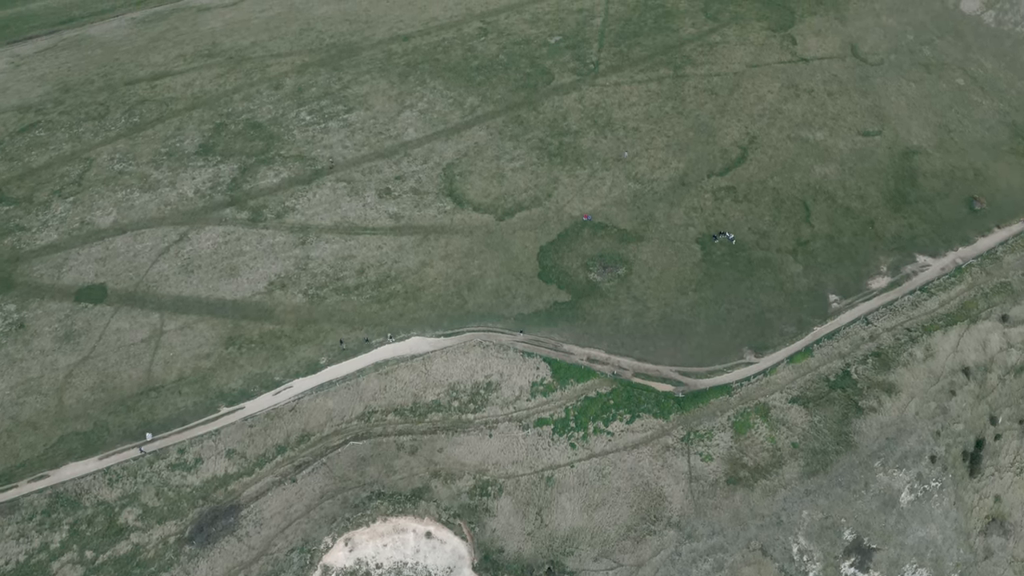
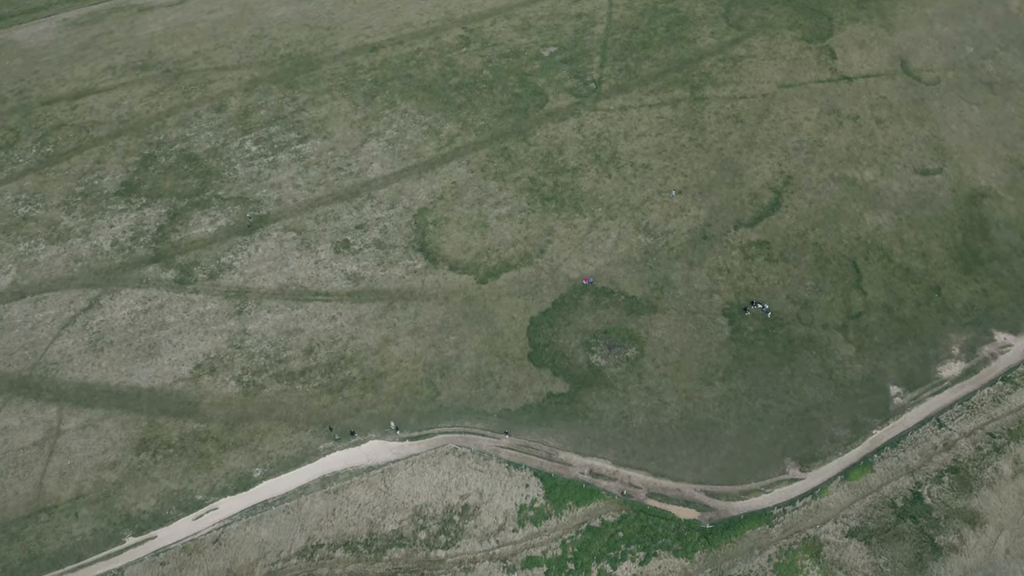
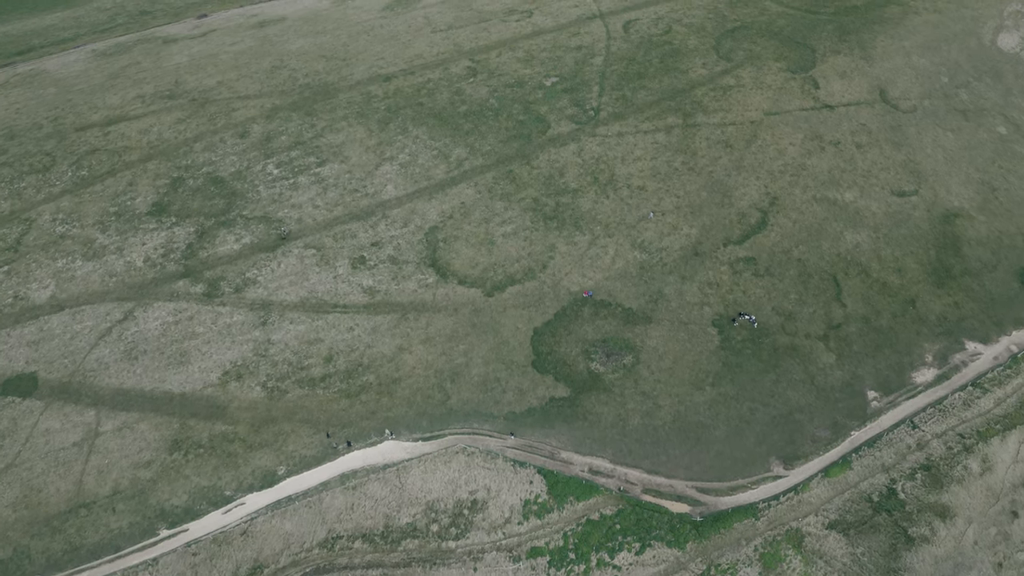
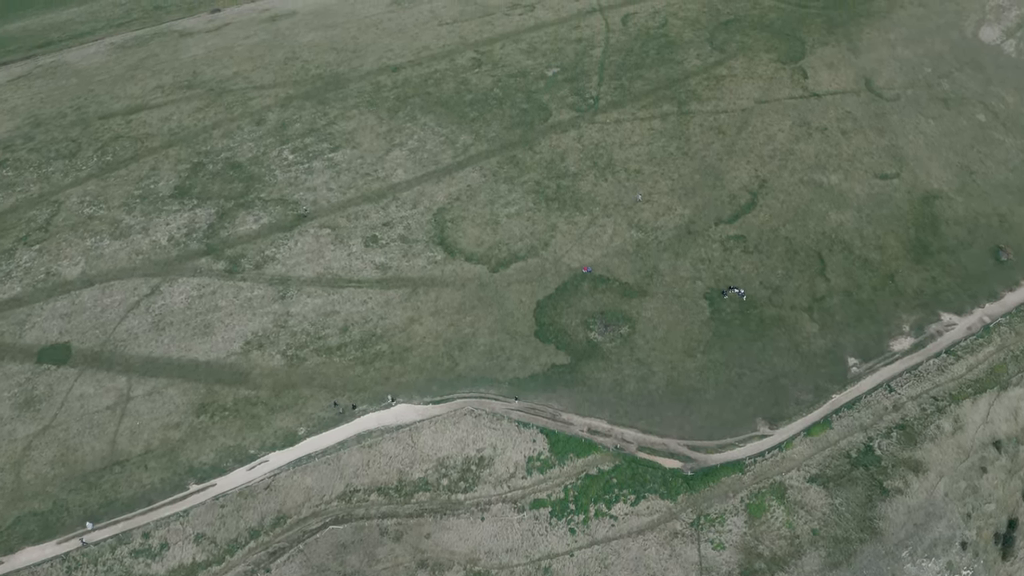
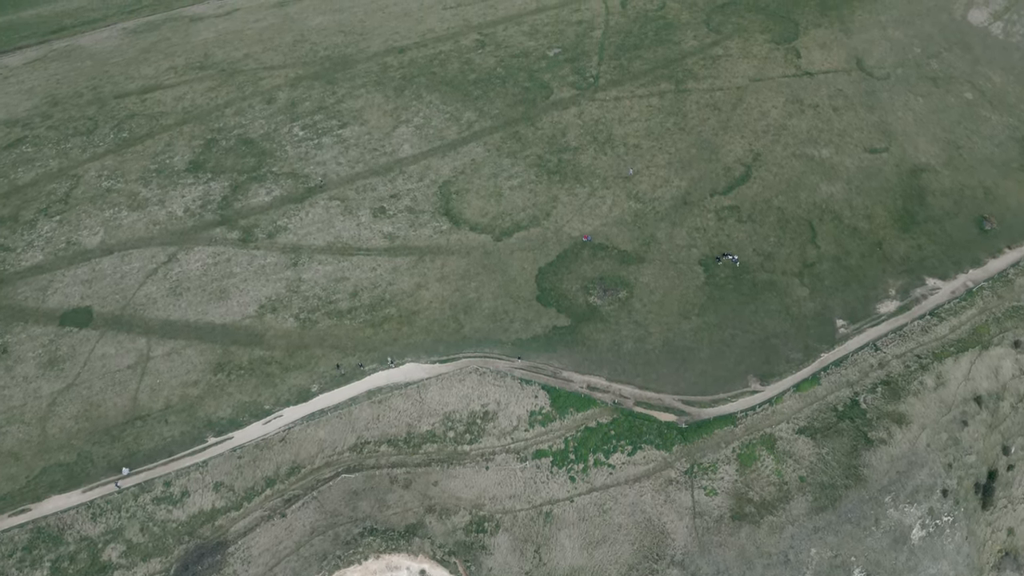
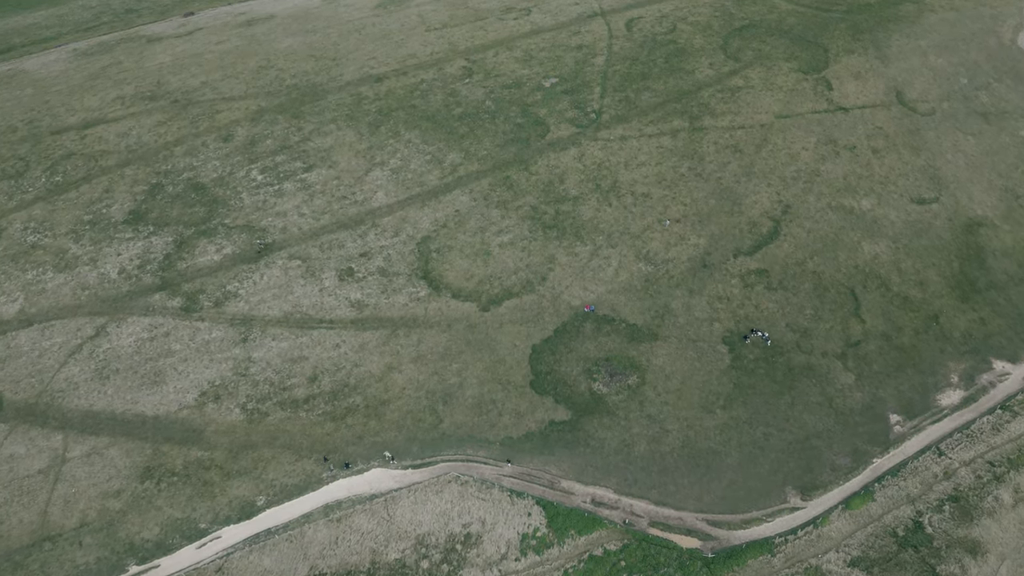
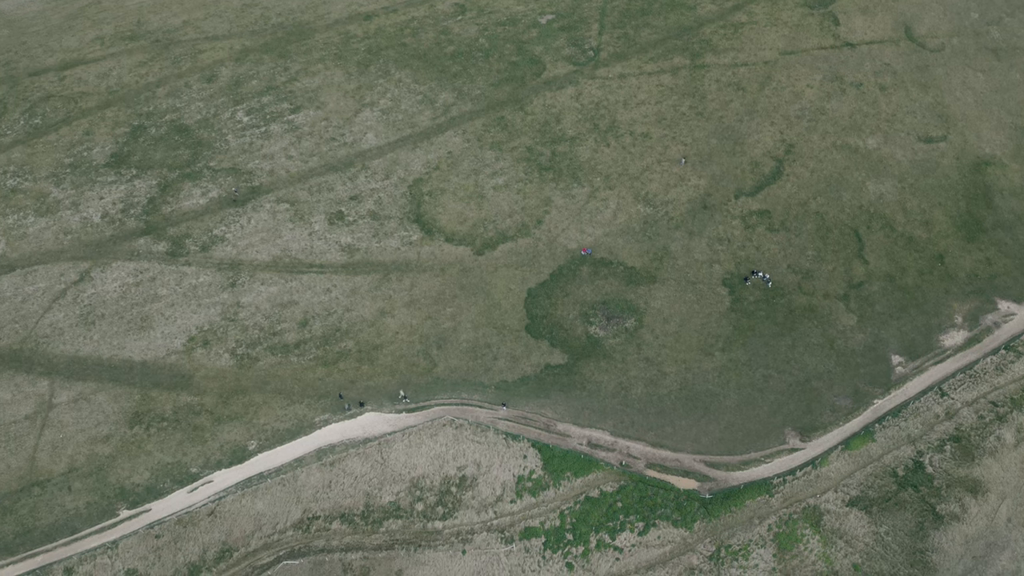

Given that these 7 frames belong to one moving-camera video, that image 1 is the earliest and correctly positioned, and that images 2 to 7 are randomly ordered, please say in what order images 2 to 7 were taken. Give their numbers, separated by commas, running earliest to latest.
5, 4, 3, 6, 2, 7
